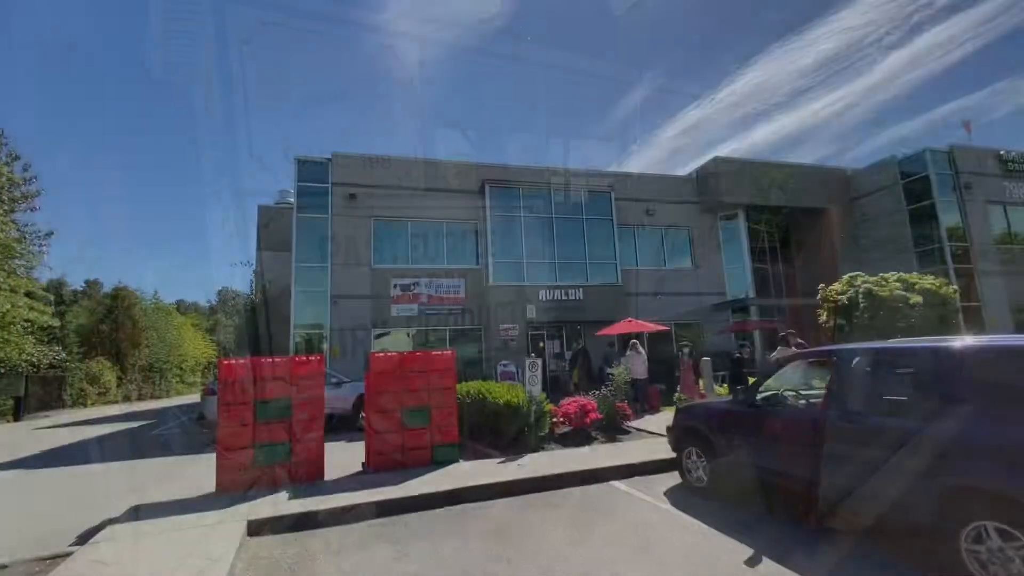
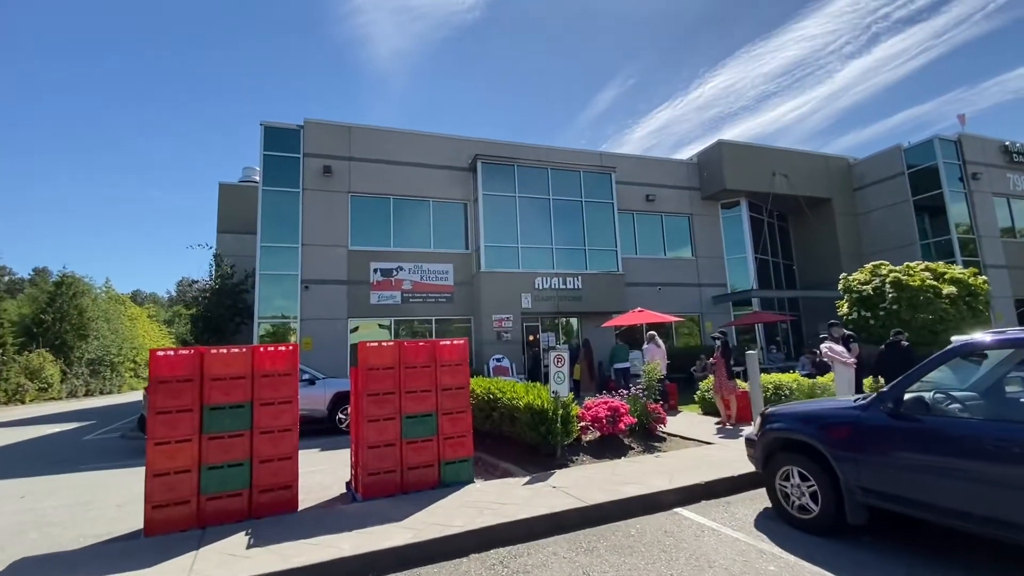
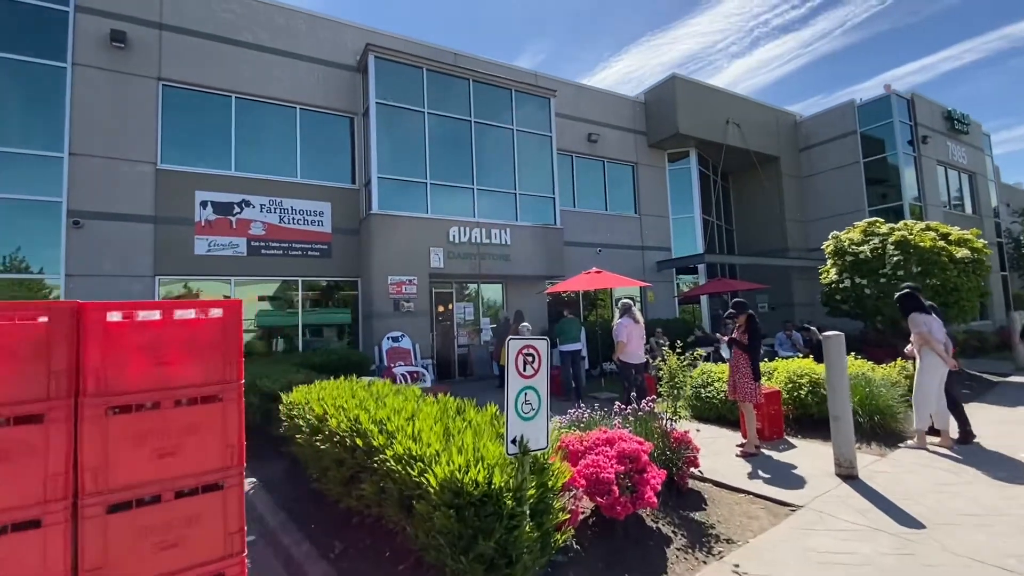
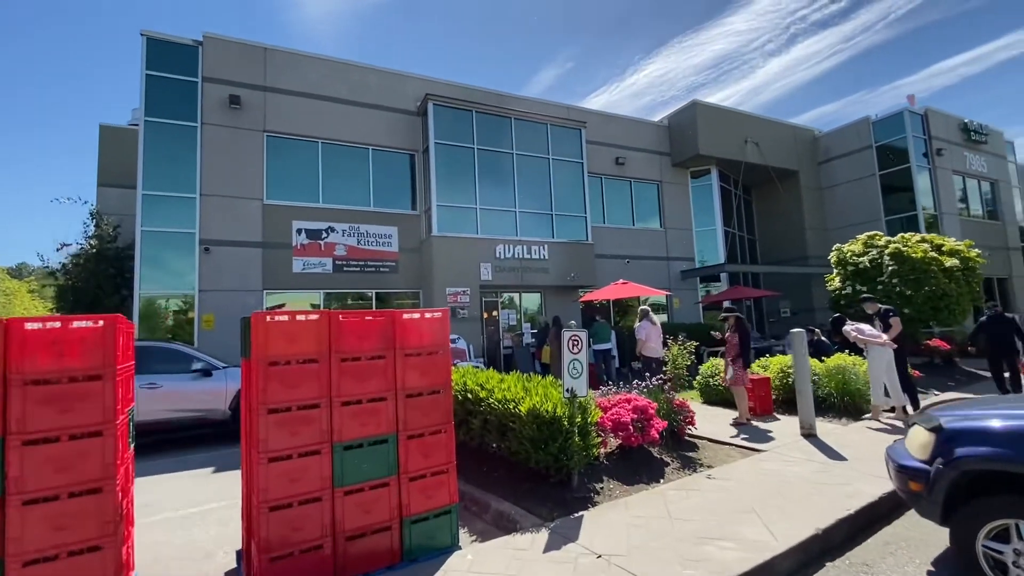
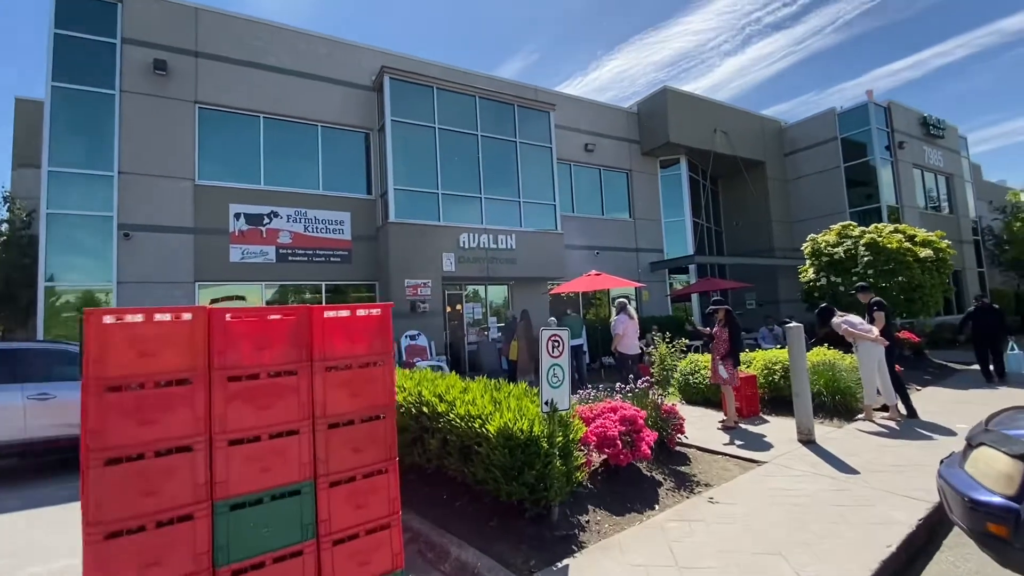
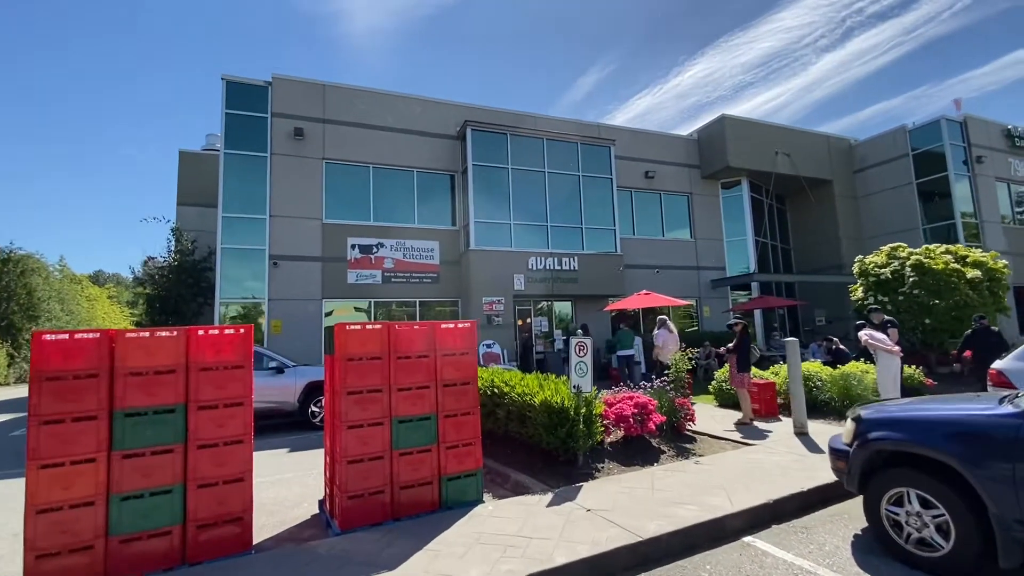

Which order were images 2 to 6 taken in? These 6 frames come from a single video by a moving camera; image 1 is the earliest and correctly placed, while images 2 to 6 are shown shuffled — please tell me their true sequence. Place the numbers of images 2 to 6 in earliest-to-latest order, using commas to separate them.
2, 6, 4, 5, 3
